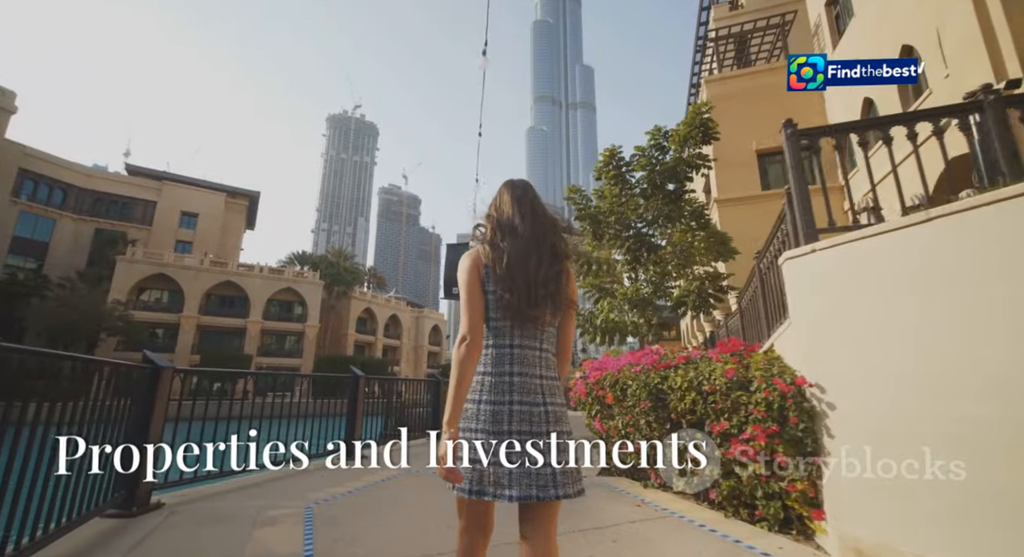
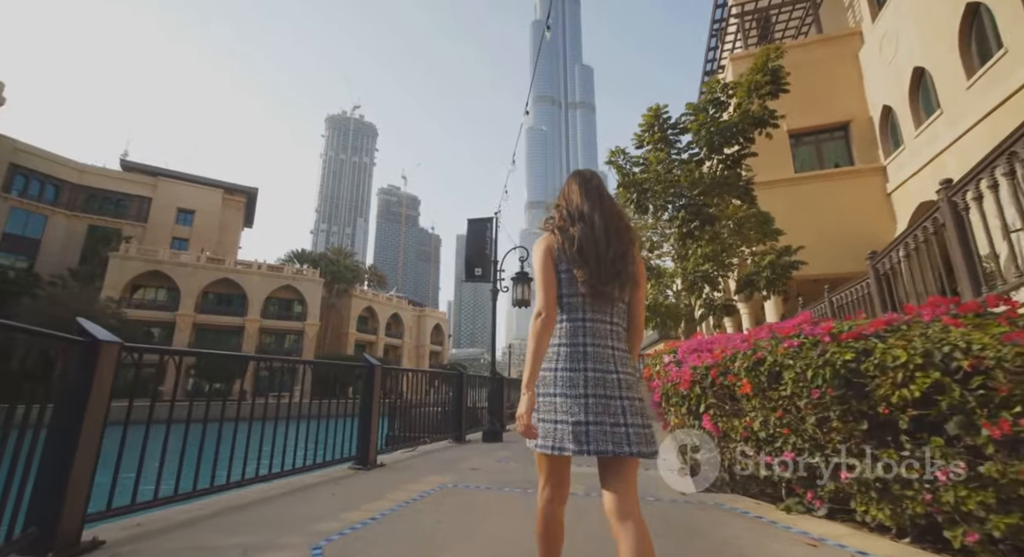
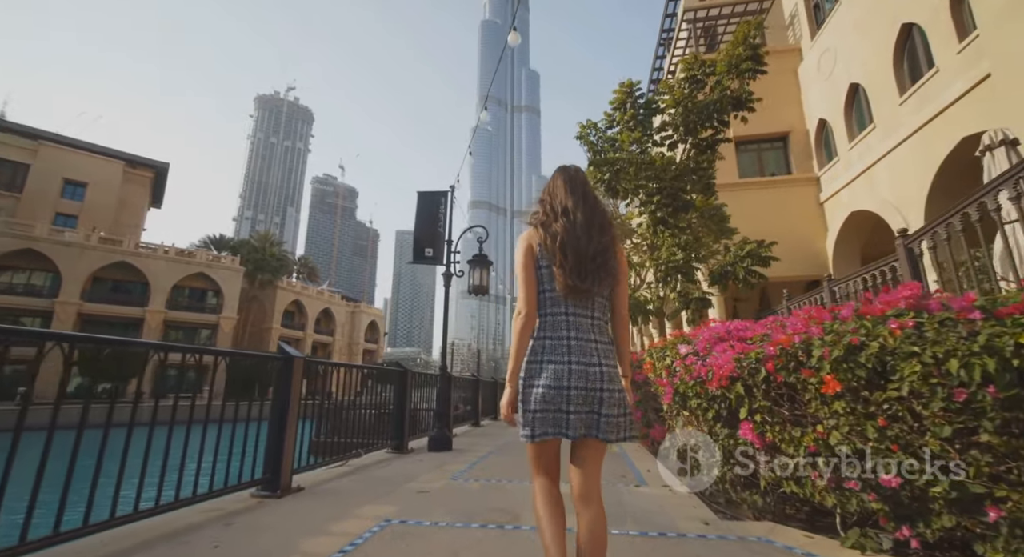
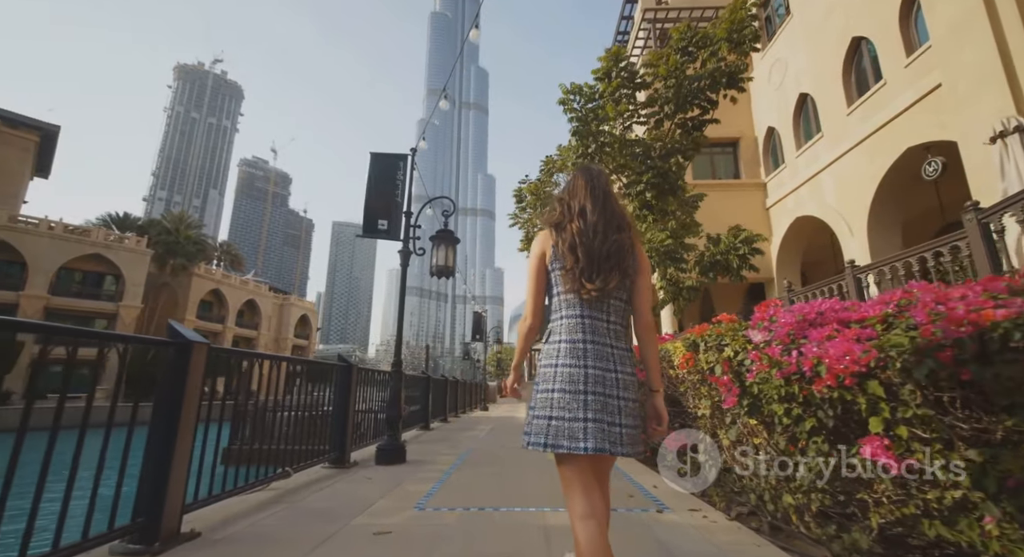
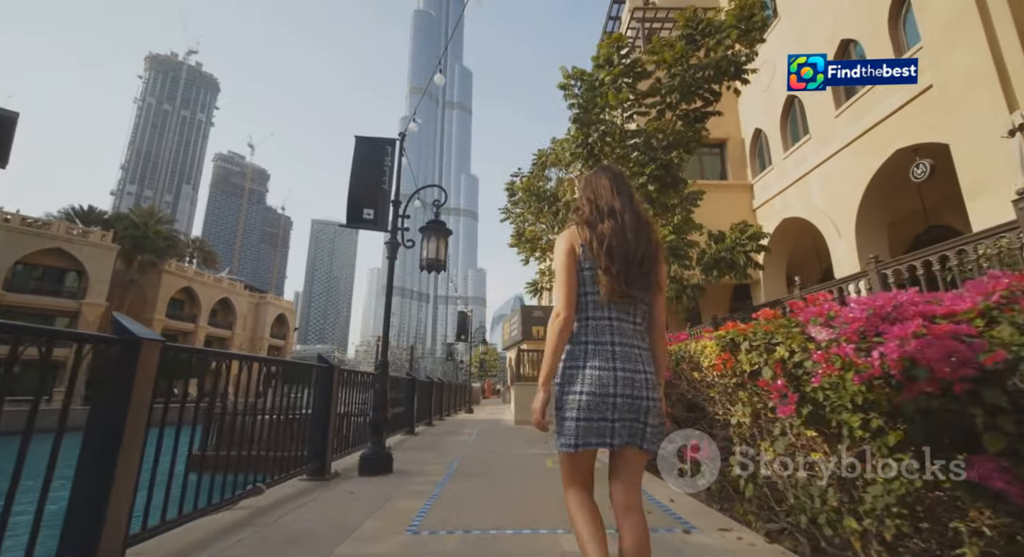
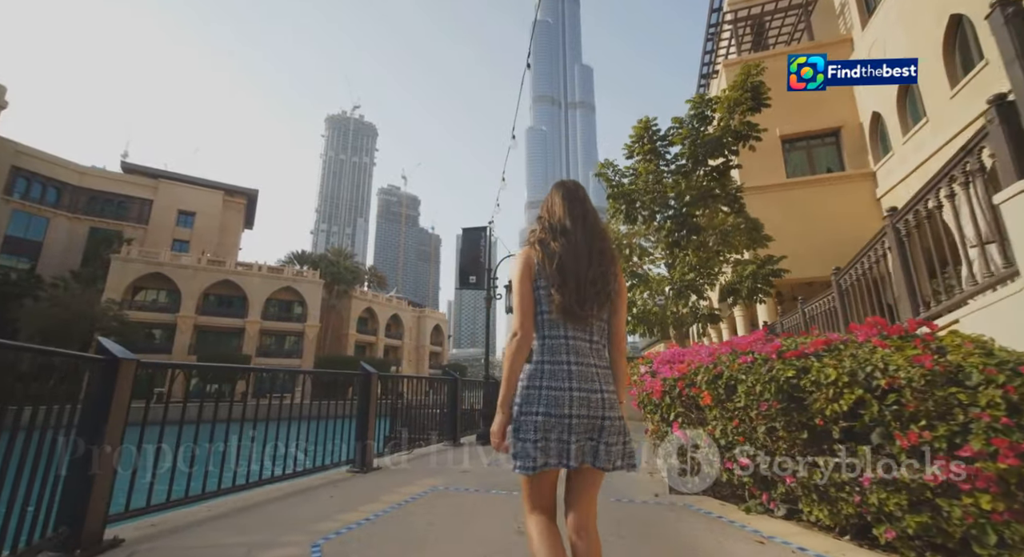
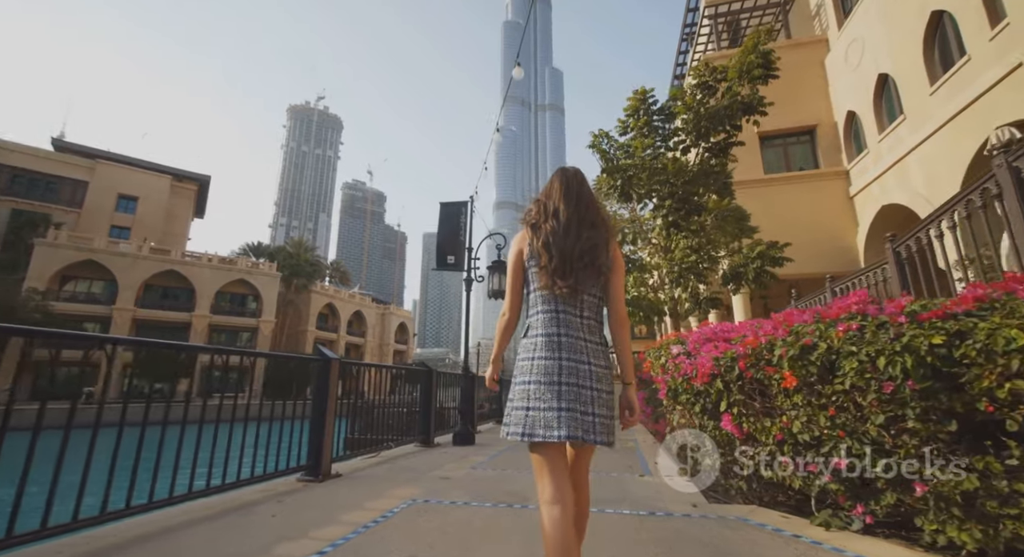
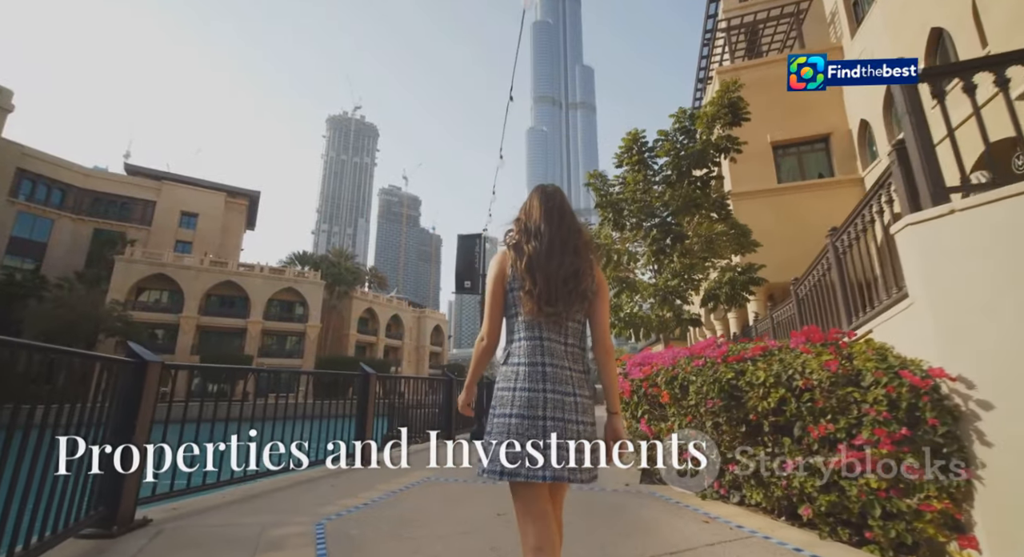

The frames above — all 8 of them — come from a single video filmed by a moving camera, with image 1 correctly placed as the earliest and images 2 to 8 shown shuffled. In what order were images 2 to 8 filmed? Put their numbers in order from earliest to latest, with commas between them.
8, 6, 2, 7, 3, 4, 5
